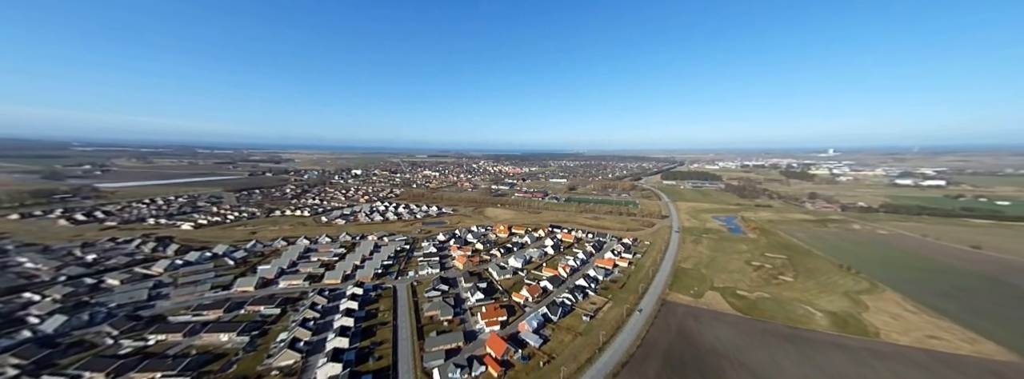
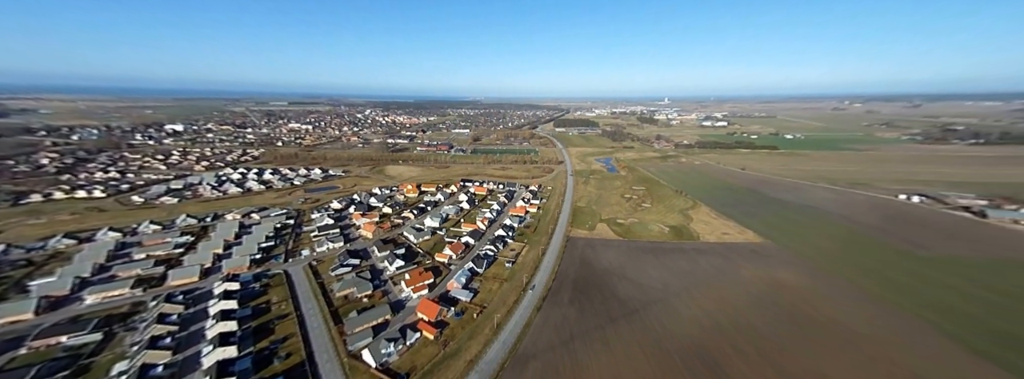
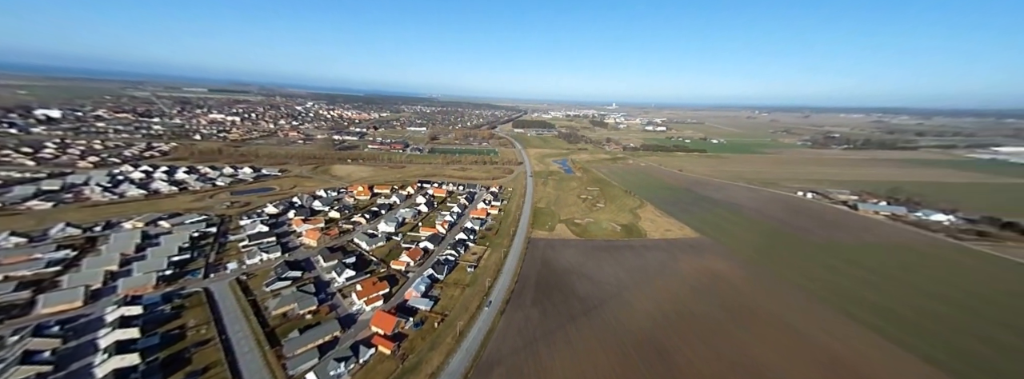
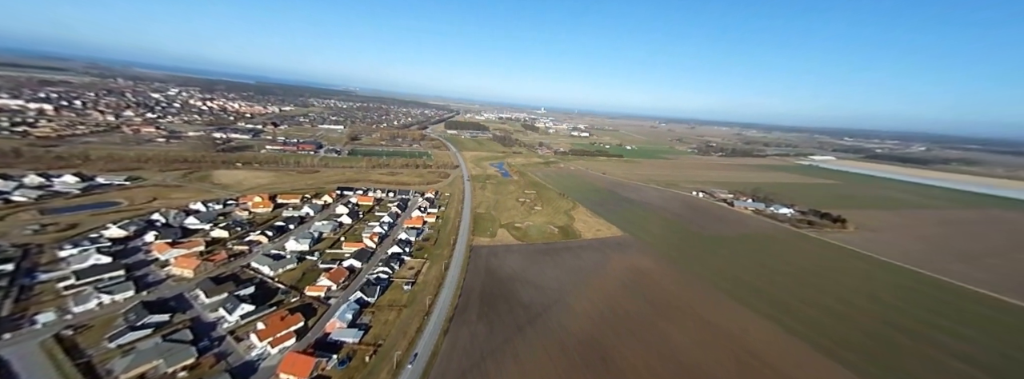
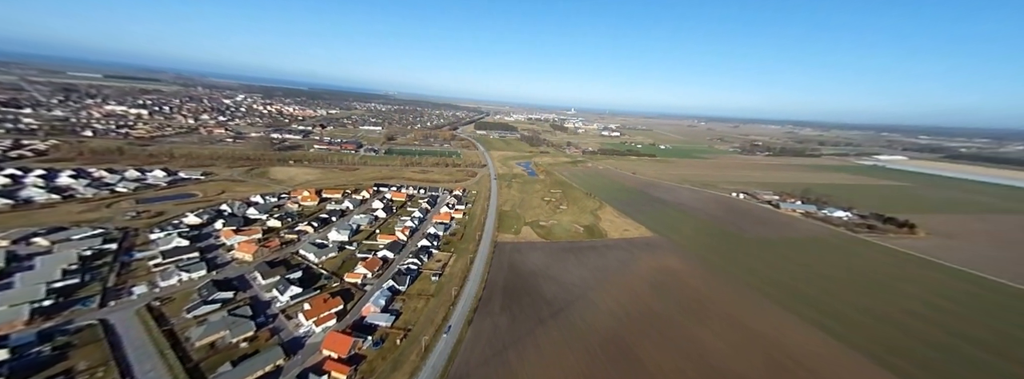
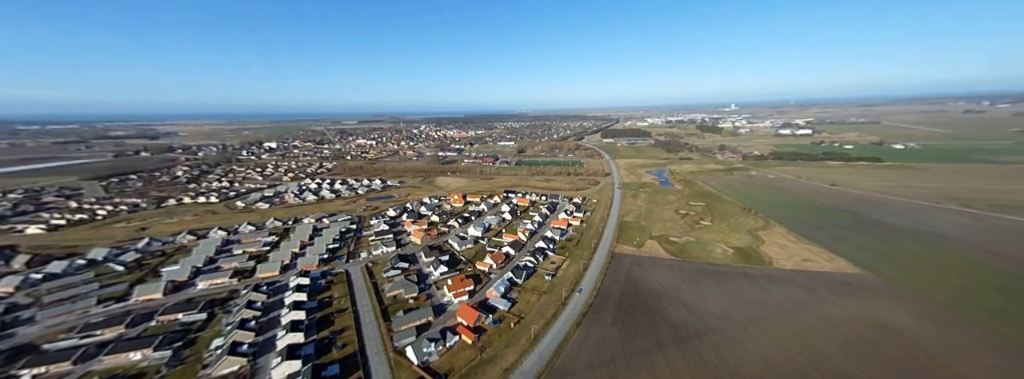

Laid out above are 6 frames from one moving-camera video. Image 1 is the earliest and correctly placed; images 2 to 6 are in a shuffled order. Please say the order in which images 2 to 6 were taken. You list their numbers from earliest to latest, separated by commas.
6, 2, 3, 5, 4
